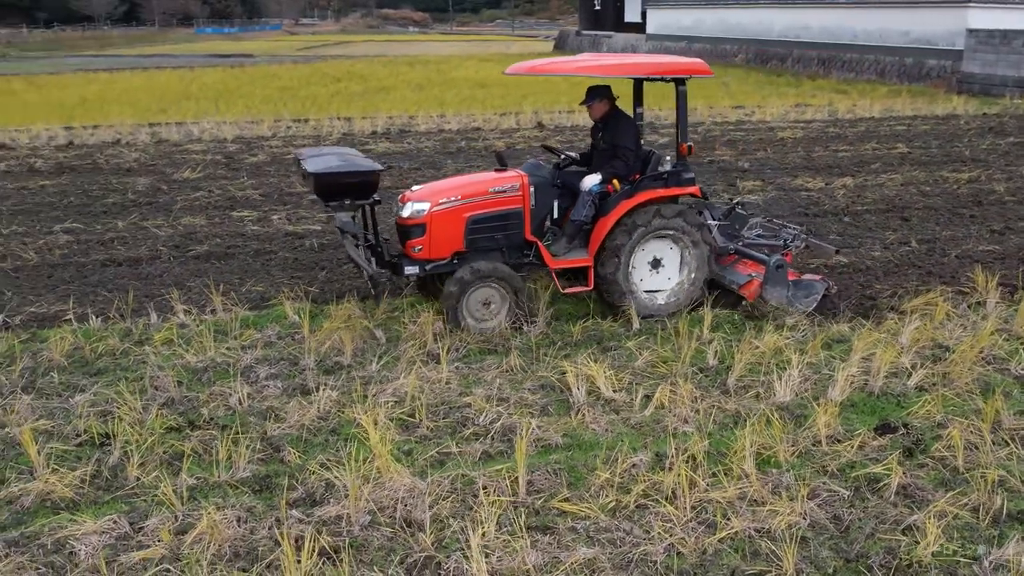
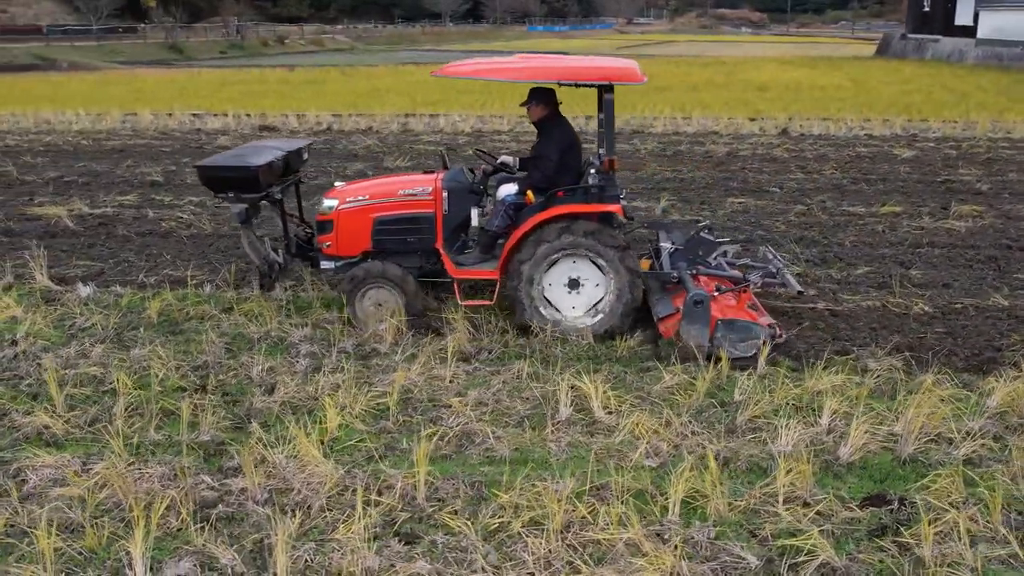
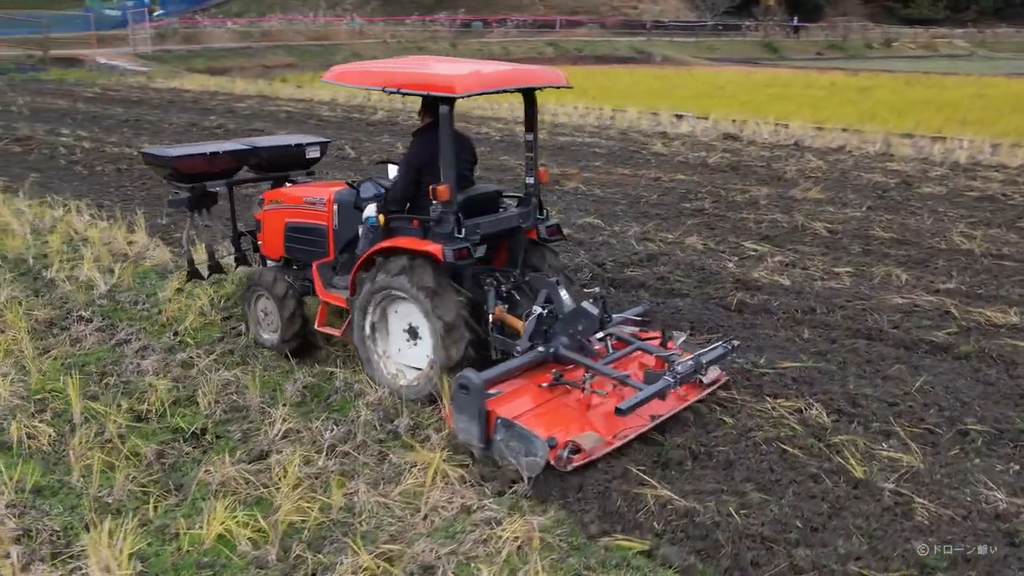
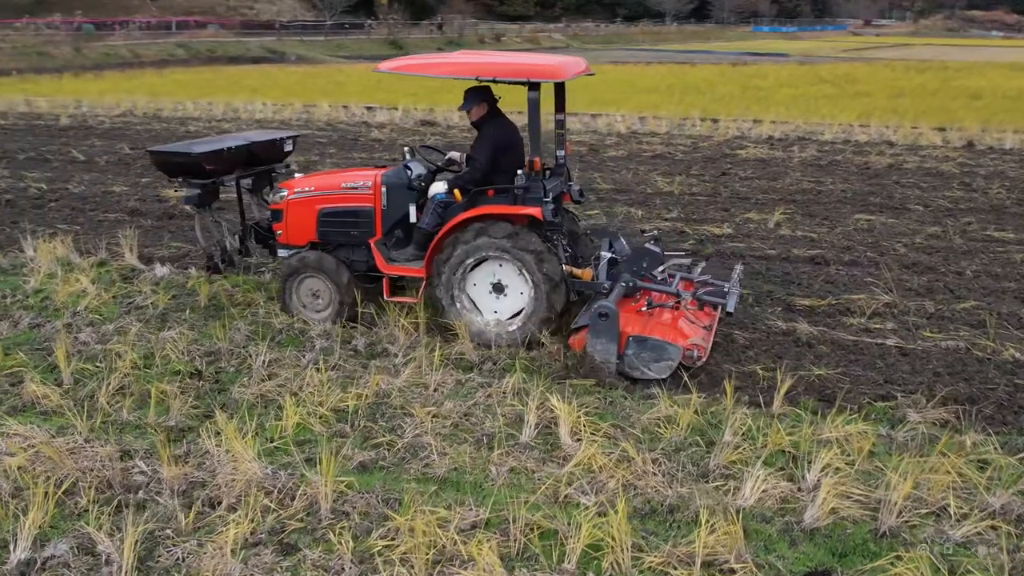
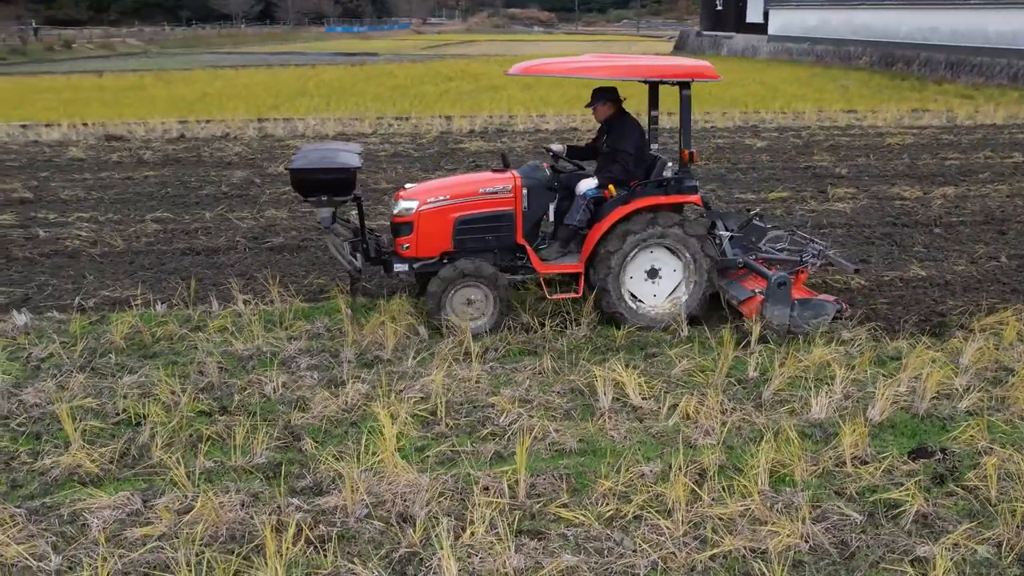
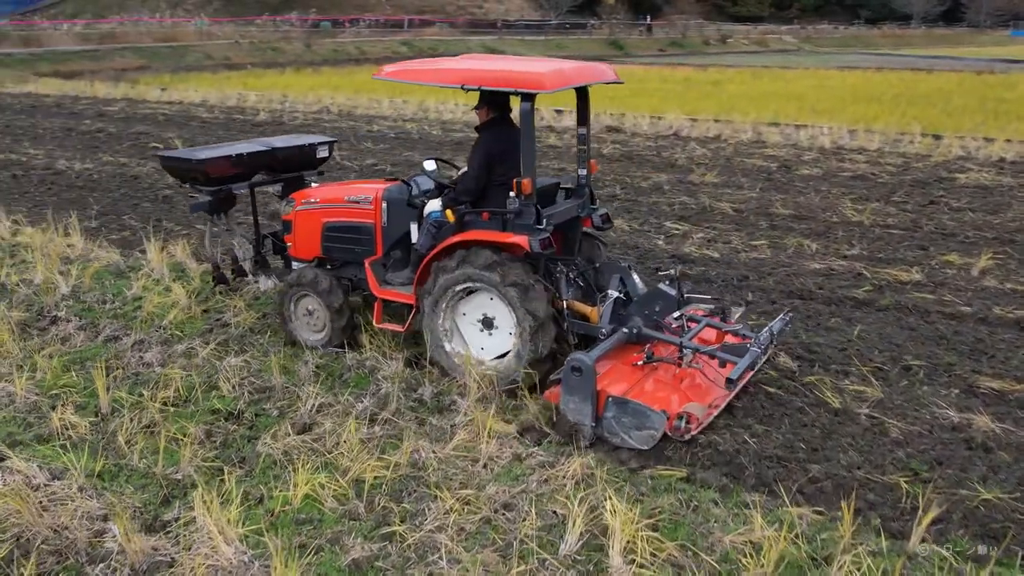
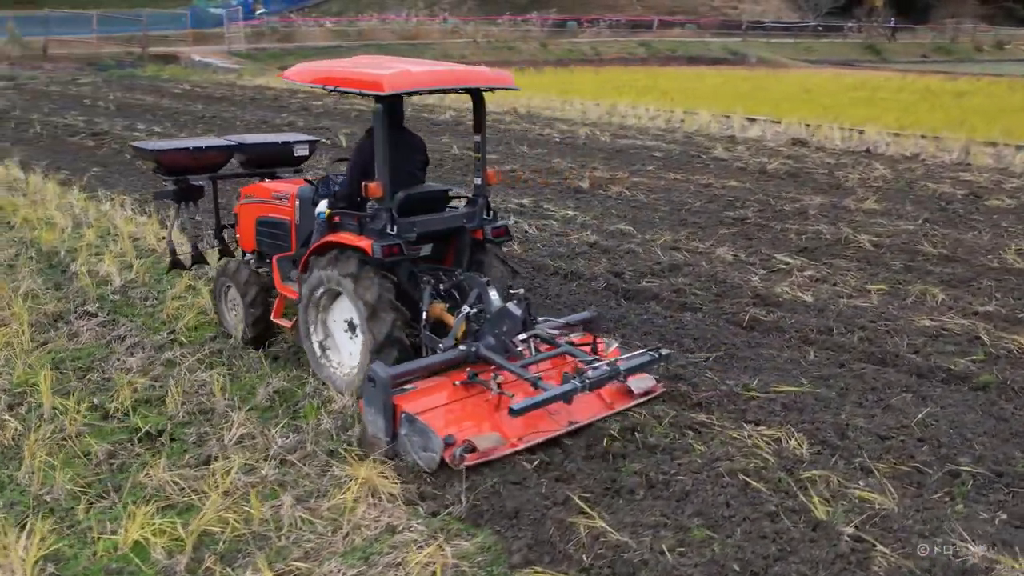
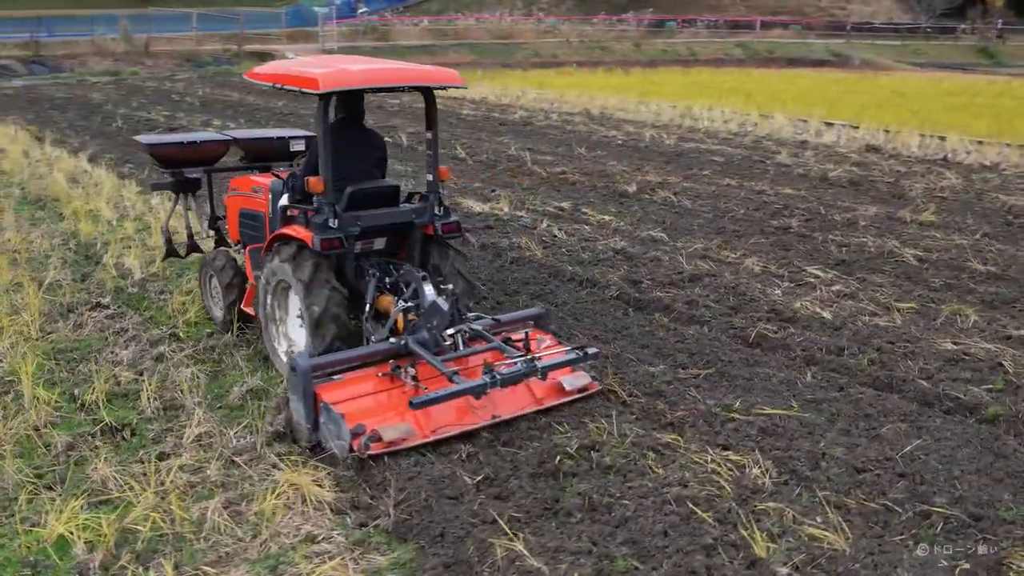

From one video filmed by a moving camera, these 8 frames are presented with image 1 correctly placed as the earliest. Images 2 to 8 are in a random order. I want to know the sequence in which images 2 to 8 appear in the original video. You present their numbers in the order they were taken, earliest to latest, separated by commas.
5, 2, 4, 6, 3, 7, 8
